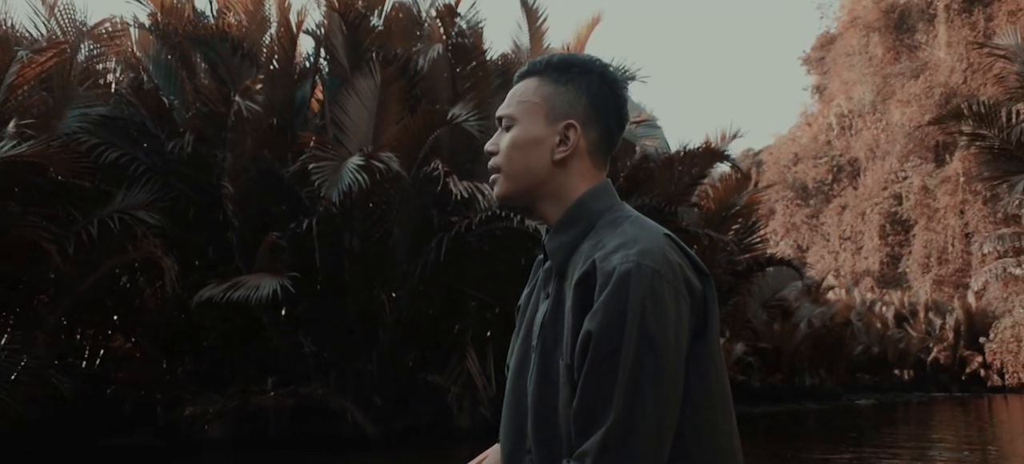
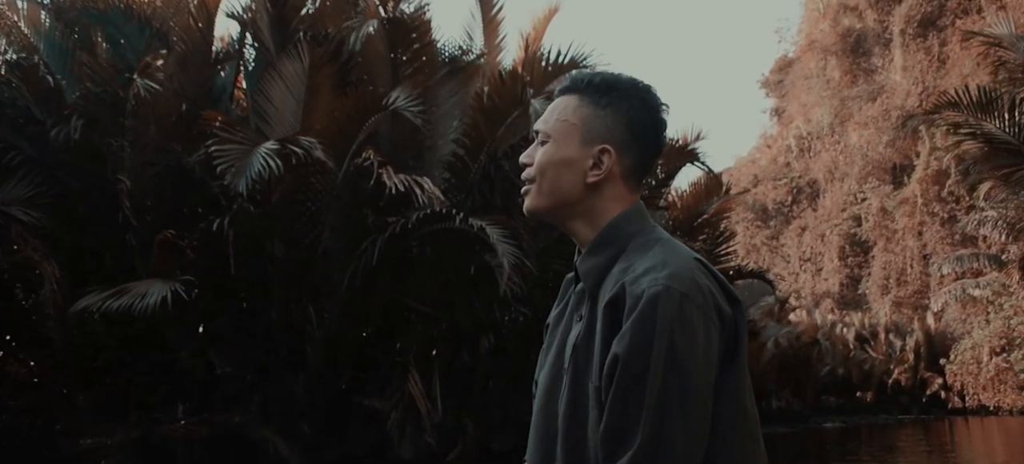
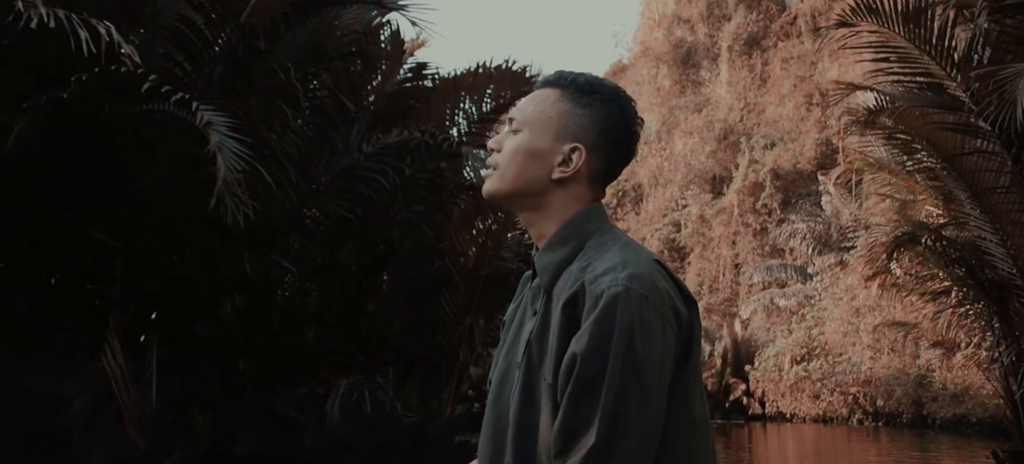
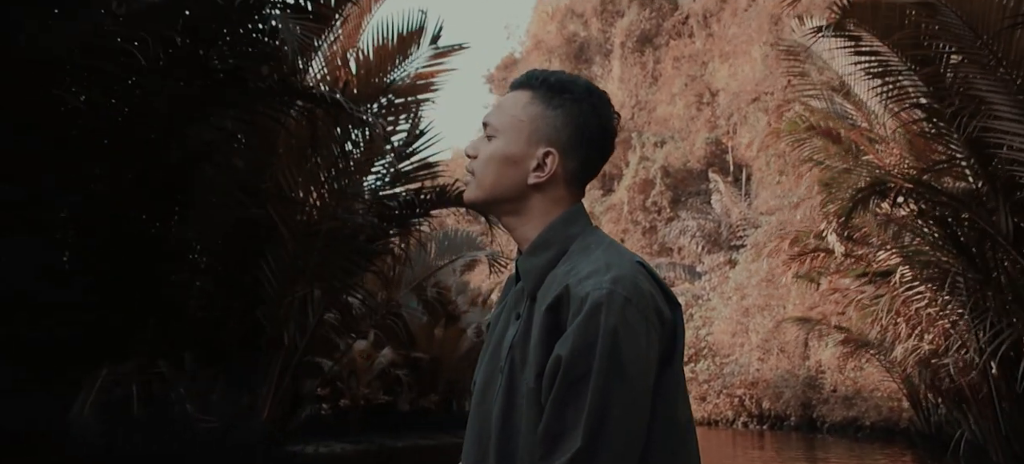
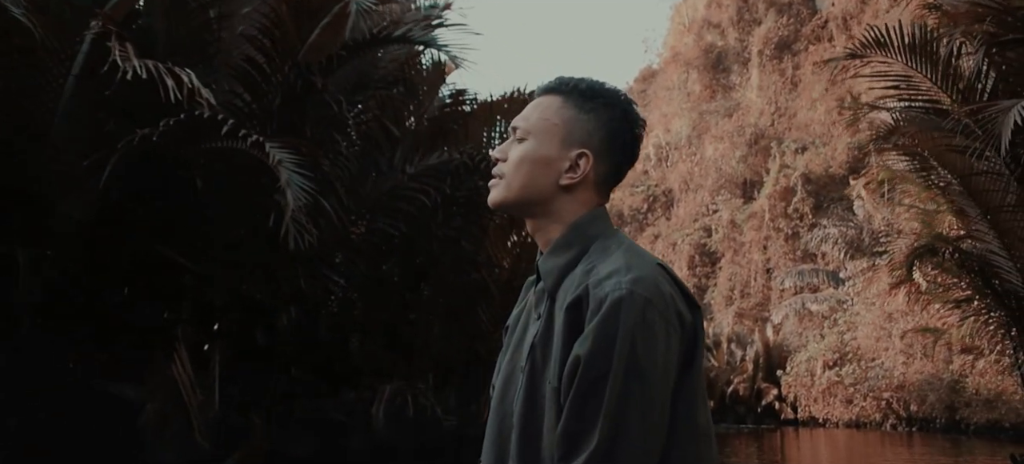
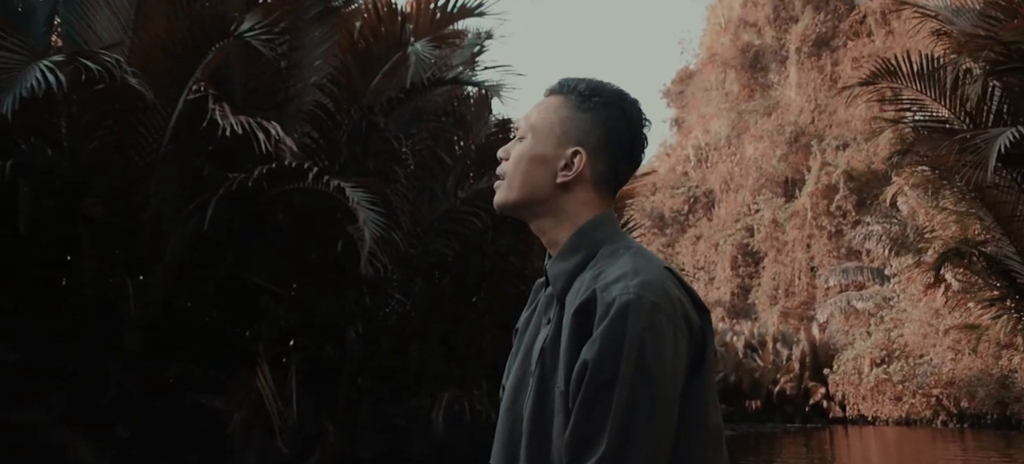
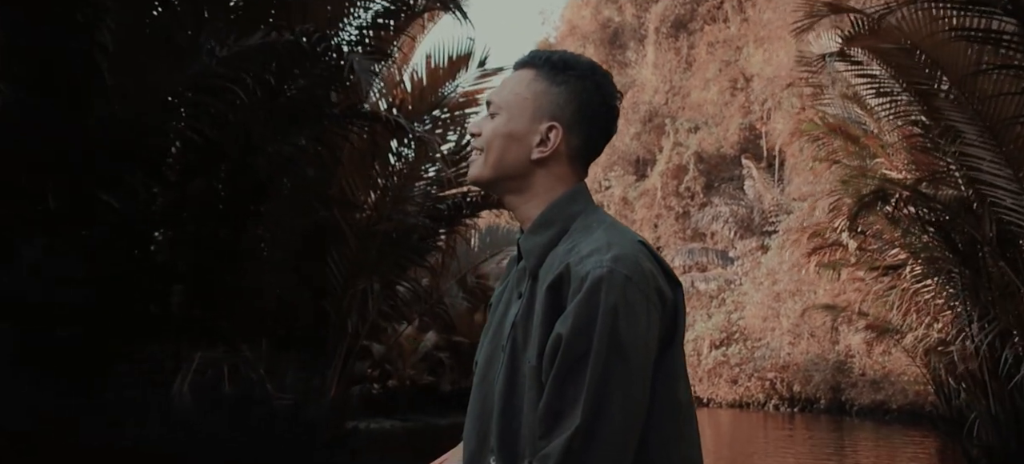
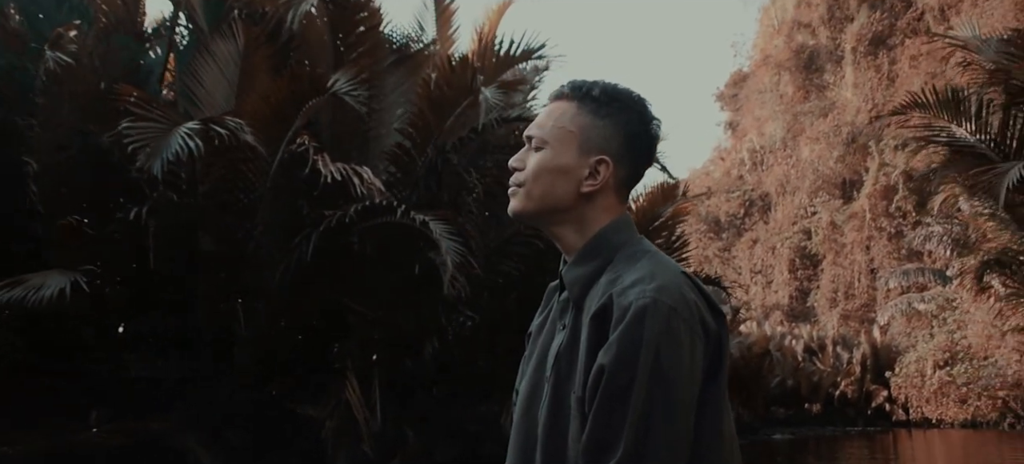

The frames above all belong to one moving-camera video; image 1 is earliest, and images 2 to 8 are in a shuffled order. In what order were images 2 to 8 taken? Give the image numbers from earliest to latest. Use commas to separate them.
2, 8, 6, 5, 3, 7, 4
